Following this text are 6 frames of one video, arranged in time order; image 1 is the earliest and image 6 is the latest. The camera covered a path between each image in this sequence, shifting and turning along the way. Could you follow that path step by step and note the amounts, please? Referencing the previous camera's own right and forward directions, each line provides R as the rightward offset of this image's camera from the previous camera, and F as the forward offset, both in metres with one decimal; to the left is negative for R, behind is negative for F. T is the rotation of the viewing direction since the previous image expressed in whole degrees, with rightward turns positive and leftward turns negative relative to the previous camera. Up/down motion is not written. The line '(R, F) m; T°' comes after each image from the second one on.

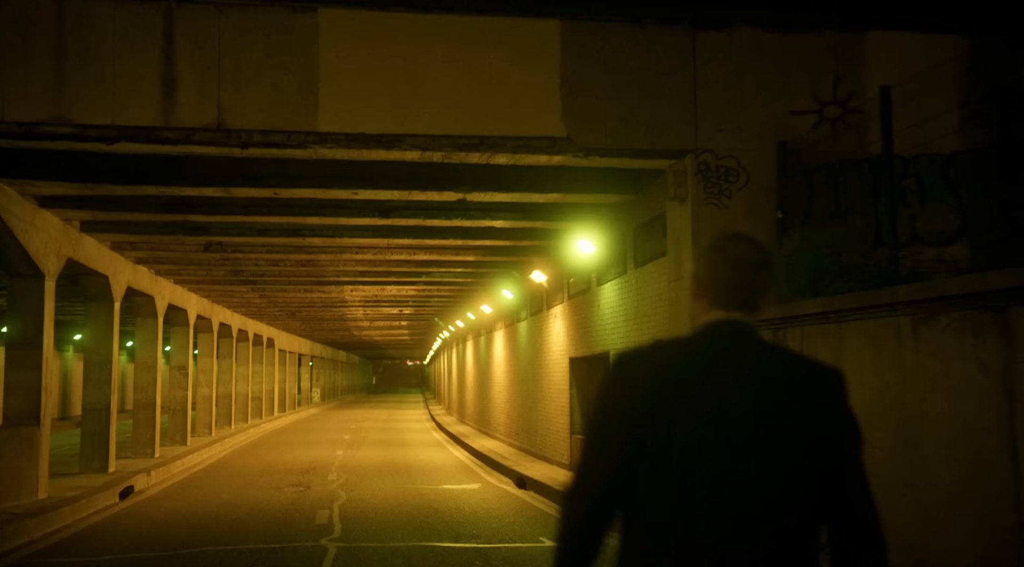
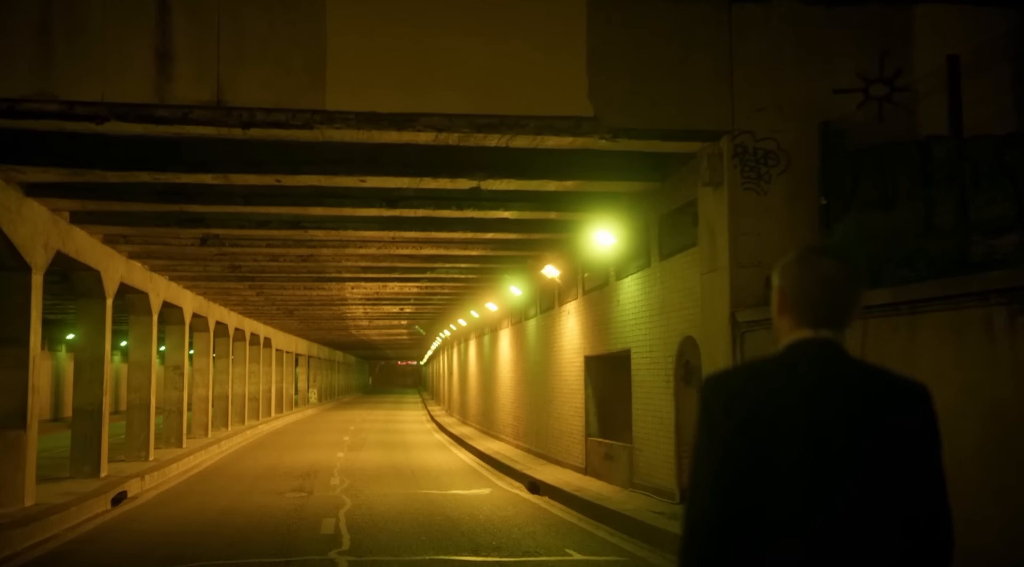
(-0.3, +0.8) m; 0°
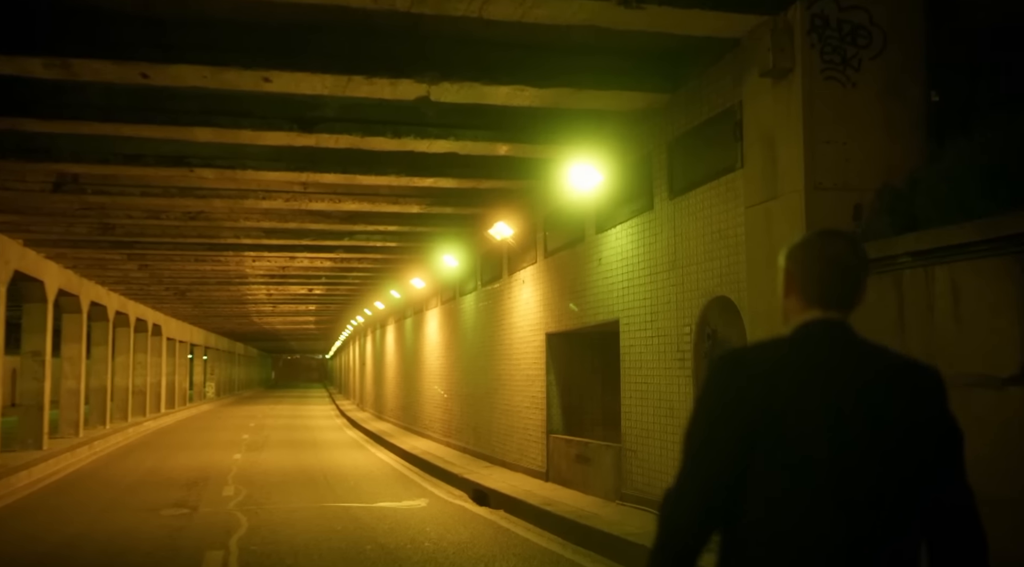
(-0.5, +3.1) m; +6°
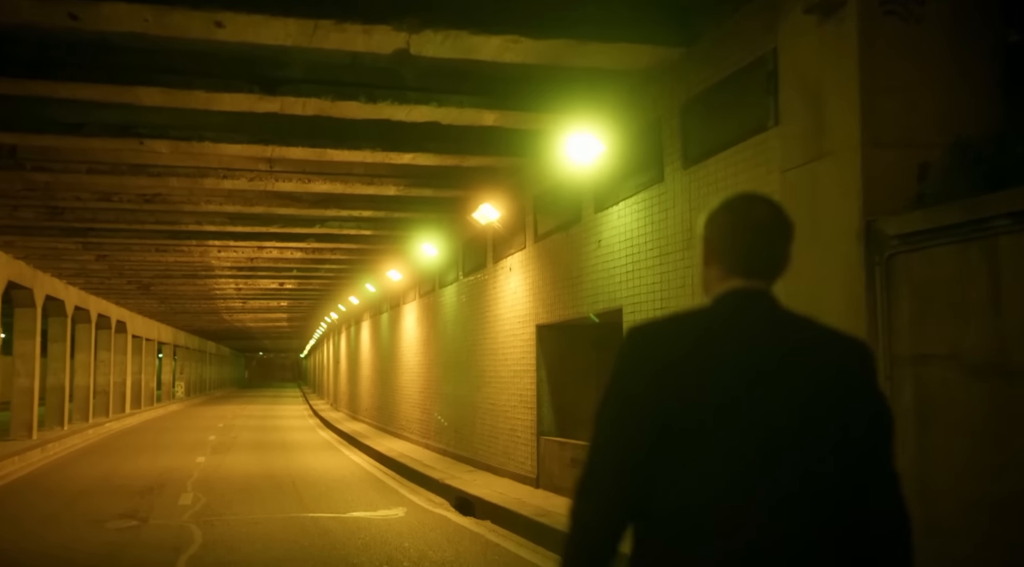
(-0.1, +1.1) m; +2°
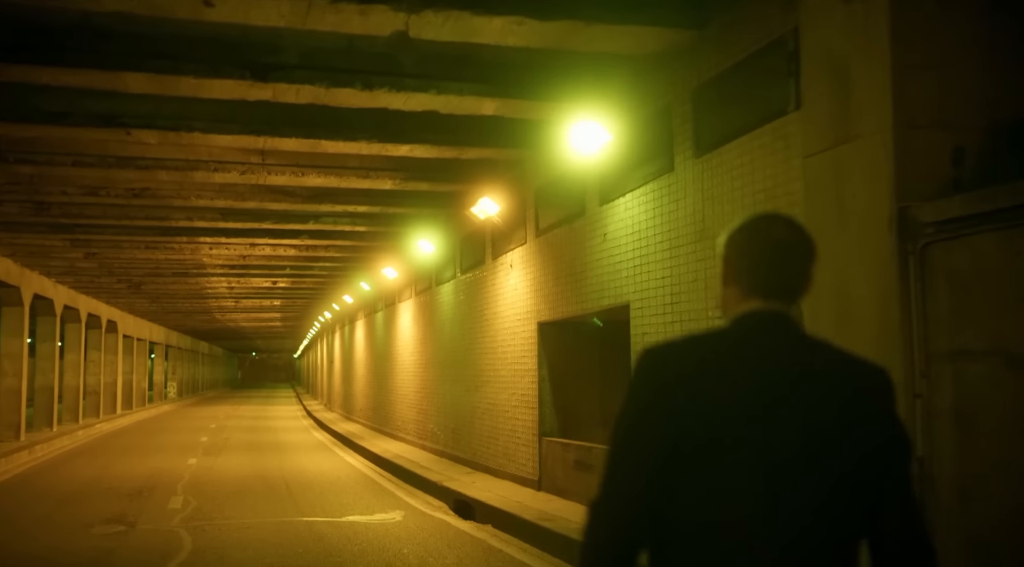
(-0.1, +0.4) m; 0°
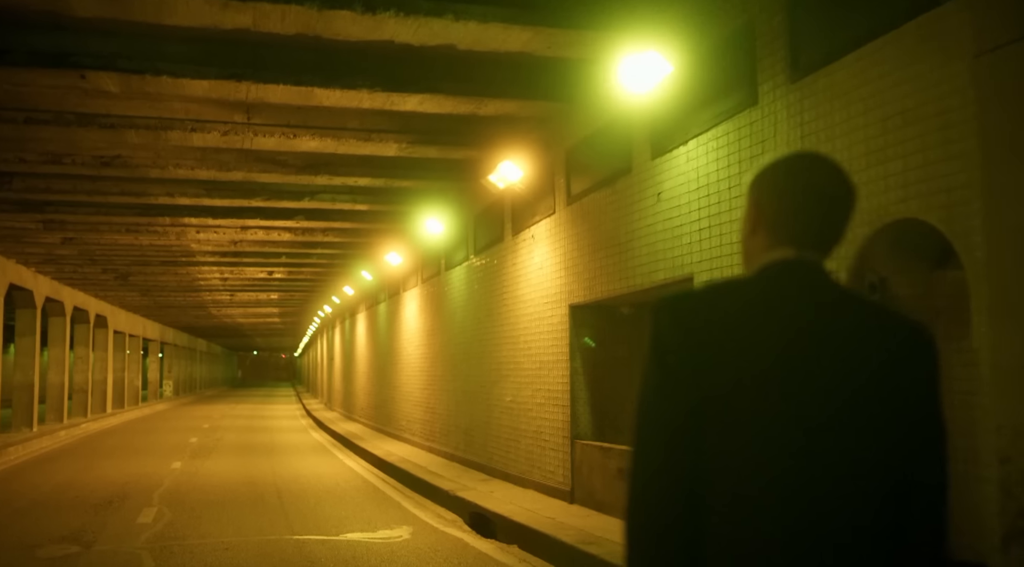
(-0.3, +1.7) m; 0°
